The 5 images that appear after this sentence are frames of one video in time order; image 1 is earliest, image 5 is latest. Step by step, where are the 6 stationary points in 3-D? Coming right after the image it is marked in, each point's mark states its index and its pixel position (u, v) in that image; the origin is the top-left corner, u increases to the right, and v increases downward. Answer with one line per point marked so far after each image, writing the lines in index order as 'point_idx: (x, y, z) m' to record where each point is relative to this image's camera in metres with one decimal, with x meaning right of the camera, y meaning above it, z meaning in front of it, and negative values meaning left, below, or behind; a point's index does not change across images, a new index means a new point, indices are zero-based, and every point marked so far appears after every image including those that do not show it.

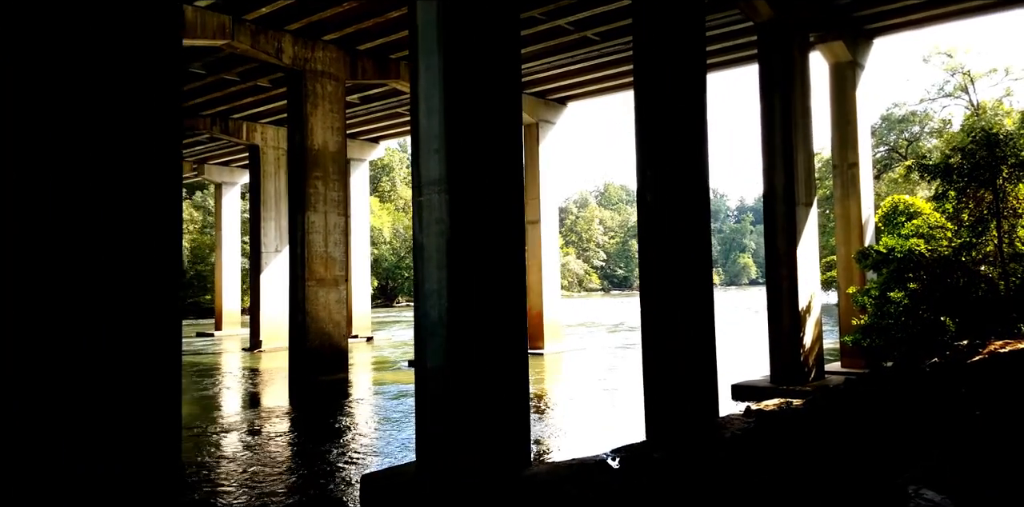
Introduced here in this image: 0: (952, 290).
0: (+6.5, -0.5, +11.2) m
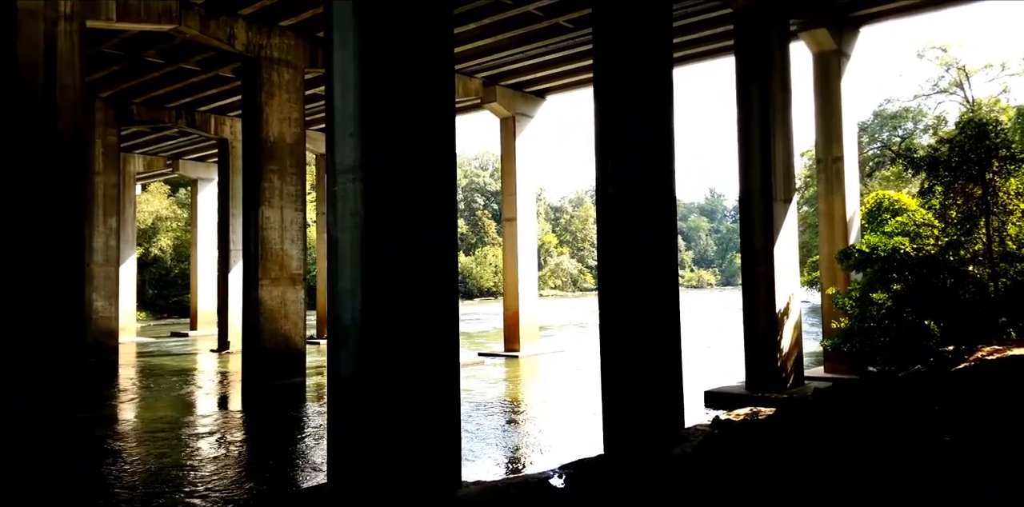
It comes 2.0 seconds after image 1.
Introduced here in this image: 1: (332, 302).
0: (+5.9, -0.5, +10.6) m
1: (-1.4, -0.4, +5.7) m
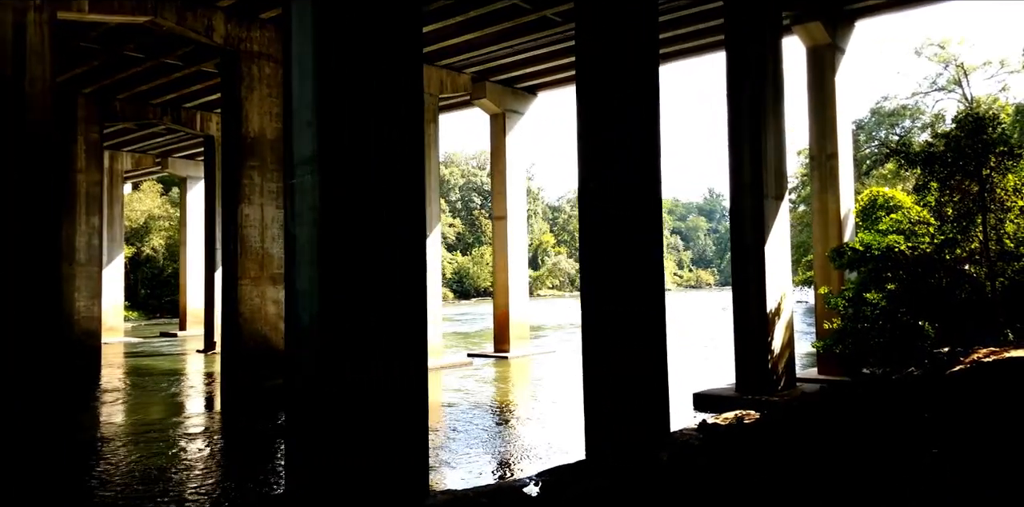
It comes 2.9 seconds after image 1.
0: (+5.7, -0.5, +10.3) m
1: (-1.6, -0.3, +5.4) m
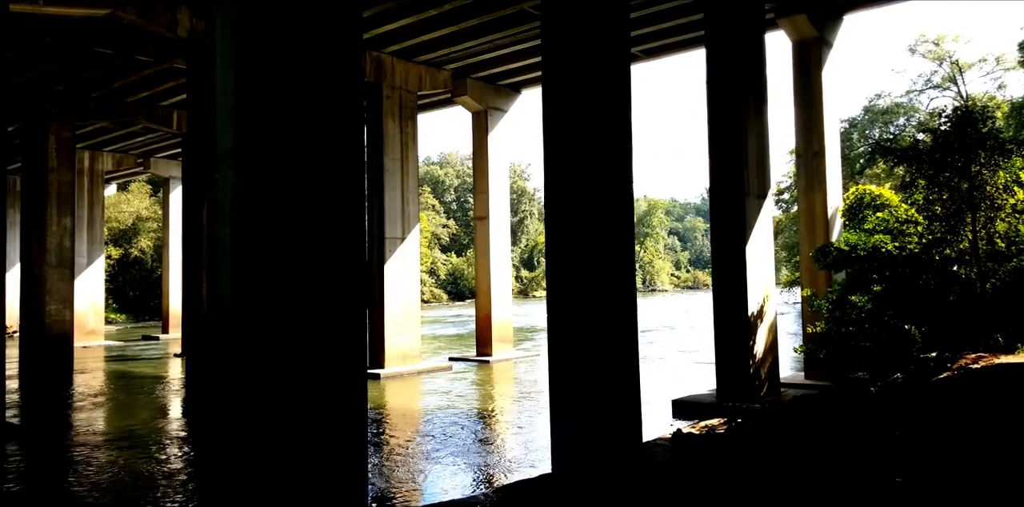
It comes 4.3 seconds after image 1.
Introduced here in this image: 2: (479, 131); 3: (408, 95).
0: (+5.3, -0.5, +9.9) m
1: (-2.0, -0.3, +5.0) m
2: (-0.7, +2.8, +17.6) m
3: (-2.2, +3.3, +15.8) m
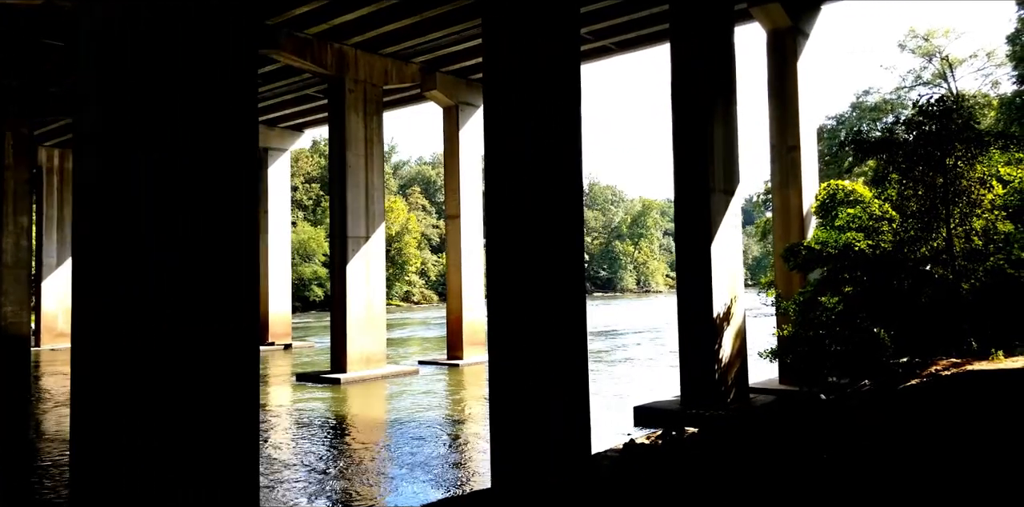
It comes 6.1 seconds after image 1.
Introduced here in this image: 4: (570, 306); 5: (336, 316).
0: (+4.7, -0.5, +9.3) m
1: (-2.5, -0.3, +4.5) m
2: (-1.3, +2.8, +17.1) m
3: (-2.8, +3.3, +15.3) m
4: (+0.4, -0.5, +7.1) m
5: (-3.4, -1.2, +14.8) m
